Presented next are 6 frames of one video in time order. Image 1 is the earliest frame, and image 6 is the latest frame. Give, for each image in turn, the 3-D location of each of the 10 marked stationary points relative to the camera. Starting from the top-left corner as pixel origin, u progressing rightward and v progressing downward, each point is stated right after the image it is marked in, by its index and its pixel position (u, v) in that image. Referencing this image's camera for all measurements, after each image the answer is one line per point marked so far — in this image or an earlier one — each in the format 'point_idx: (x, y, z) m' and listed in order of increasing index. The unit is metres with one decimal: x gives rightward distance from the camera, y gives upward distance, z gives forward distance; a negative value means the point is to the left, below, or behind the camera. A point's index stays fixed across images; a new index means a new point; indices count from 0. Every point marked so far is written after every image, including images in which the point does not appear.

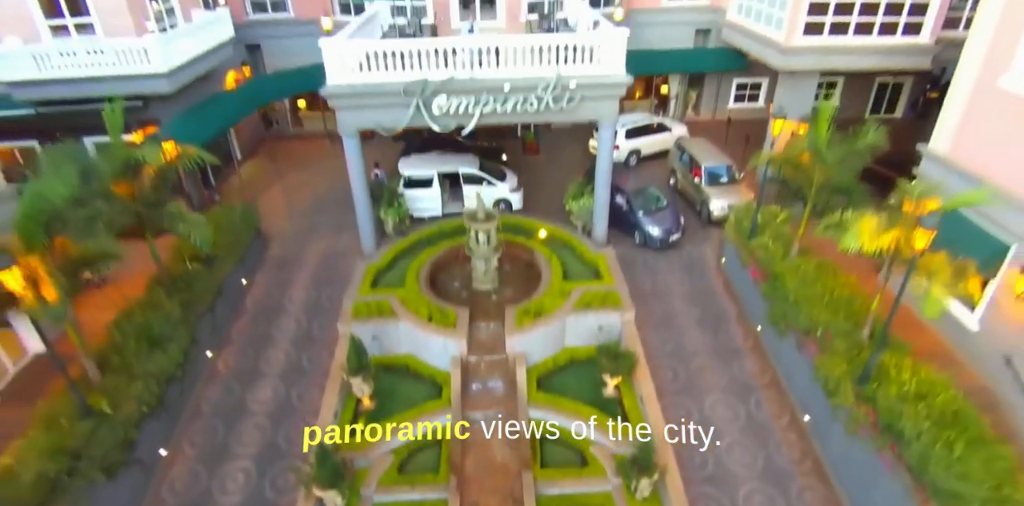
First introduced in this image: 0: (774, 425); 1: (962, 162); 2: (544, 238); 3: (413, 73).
0: (+5.4, -3.4, +9.8) m
1: (+9.4, +1.8, +10.4) m
2: (+0.9, +0.4, +14.2) m
3: (-2.4, +4.3, +11.8) m
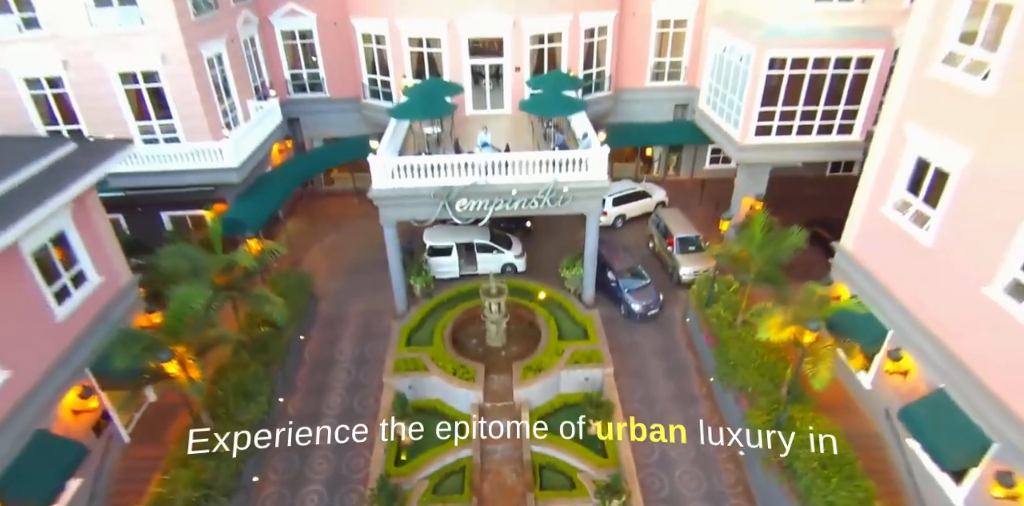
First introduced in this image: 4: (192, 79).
0: (+5.5, -5.4, +13.1) m
1: (+9.6, -0.2, +13.6) m
2: (+1.1, -1.6, +17.4) m
3: (-2.2, +2.3, +15.0) m
4: (-11.0, +5.8, +16.9) m
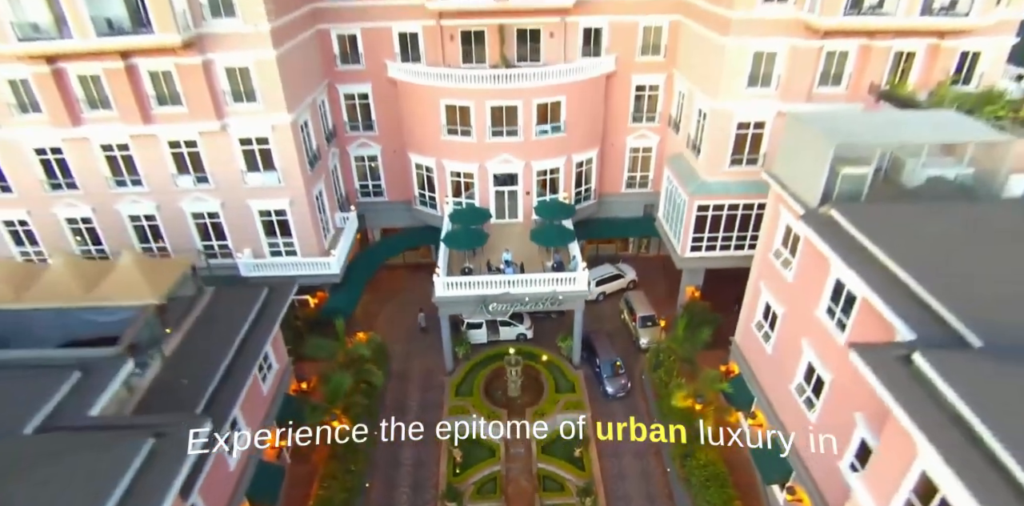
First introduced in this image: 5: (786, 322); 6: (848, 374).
0: (+6.2, -9.5, +21.3) m
1: (+10.3, -4.3, +21.7) m
2: (+1.8, -5.6, +25.5) m
3: (-1.5, -1.8, +23.0) m
4: (-10.3, +1.9, +24.9) m
5: (+10.1, -2.5, +18.1) m
6: (+10.1, -3.6, +14.7) m
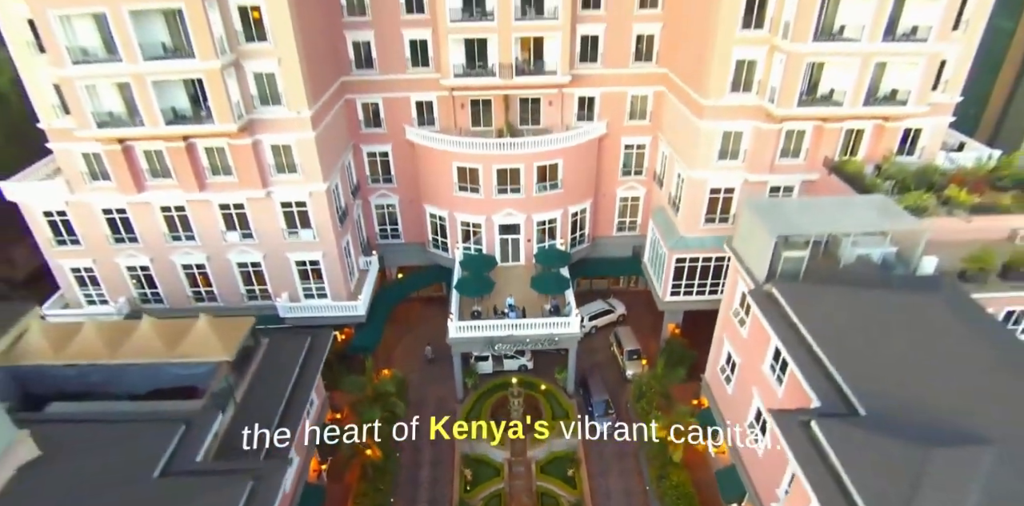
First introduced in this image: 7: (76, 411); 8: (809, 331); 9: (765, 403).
0: (+6.3, -12.2, +25.1) m
1: (+10.4, -7.0, +25.5) m
2: (+1.9, -8.3, +29.3) m
3: (-1.4, -4.4, +26.8) m
4: (-10.2, -0.7, +28.7) m
5: (+10.3, -5.2, +21.8) m
6: (+10.3, -6.4, +18.5) m
7: (-16.0, -5.7, +17.9) m
8: (+10.4, -2.7, +17.1) m
9: (+10.3, -6.1, +19.9) m
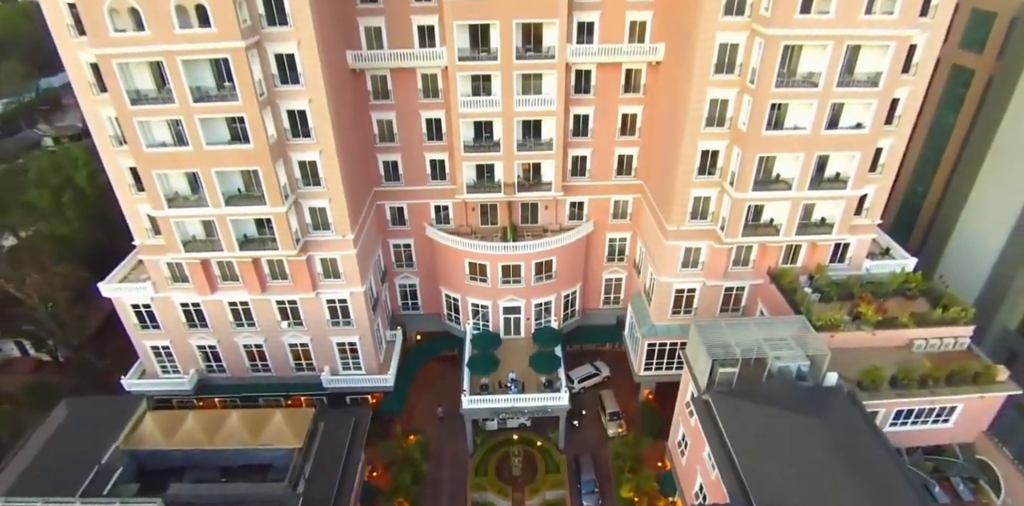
0: (+6.4, -18.3, +31.6) m
1: (+10.5, -13.1, +31.8) m
2: (+2.0, -14.2, +35.7) m
3: (-1.3, -10.4, +33.1) m
4: (-10.0, -6.6, +34.9) m
5: (+10.4, -11.4, +28.1) m
6: (+10.3, -12.7, +24.8) m
7: (-16.0, -11.8, +24.4) m
8: (+10.5, -9.0, +23.4) m
9: (+10.4, -12.3, +26.2) m
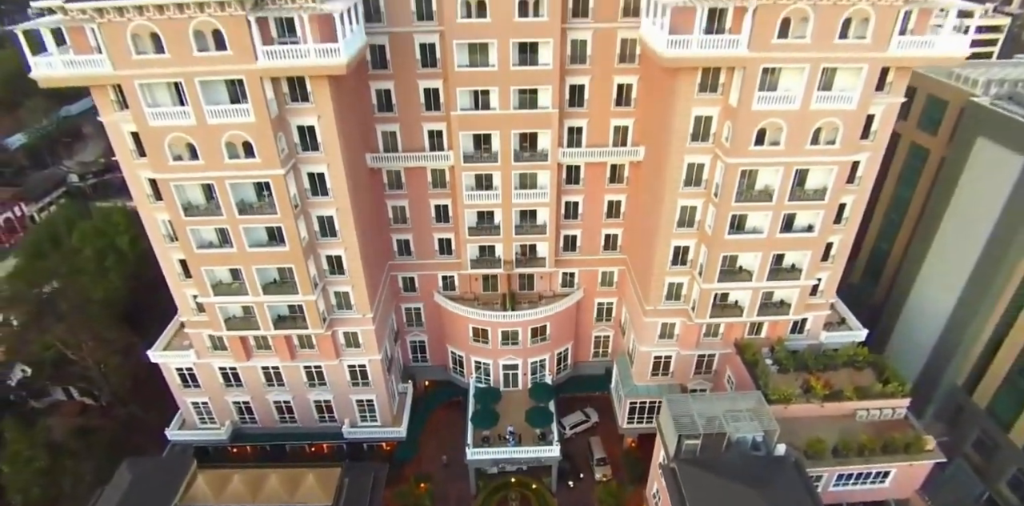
0: (+6.2, -23.8, +36.4) m
1: (+10.3, -18.6, +36.5) m
2: (+1.9, -19.7, +40.5) m
3: (-1.4, -15.9, +37.8) m
4: (-10.2, -12.1, +39.6) m
5: (+10.2, -17.0, +32.8) m
6: (+10.2, -18.3, +29.5) m
7: (-16.2, -17.4, +29.1) m
8: (+10.3, -14.7, +28.0) m
9: (+10.2, -18.0, +30.9) m
